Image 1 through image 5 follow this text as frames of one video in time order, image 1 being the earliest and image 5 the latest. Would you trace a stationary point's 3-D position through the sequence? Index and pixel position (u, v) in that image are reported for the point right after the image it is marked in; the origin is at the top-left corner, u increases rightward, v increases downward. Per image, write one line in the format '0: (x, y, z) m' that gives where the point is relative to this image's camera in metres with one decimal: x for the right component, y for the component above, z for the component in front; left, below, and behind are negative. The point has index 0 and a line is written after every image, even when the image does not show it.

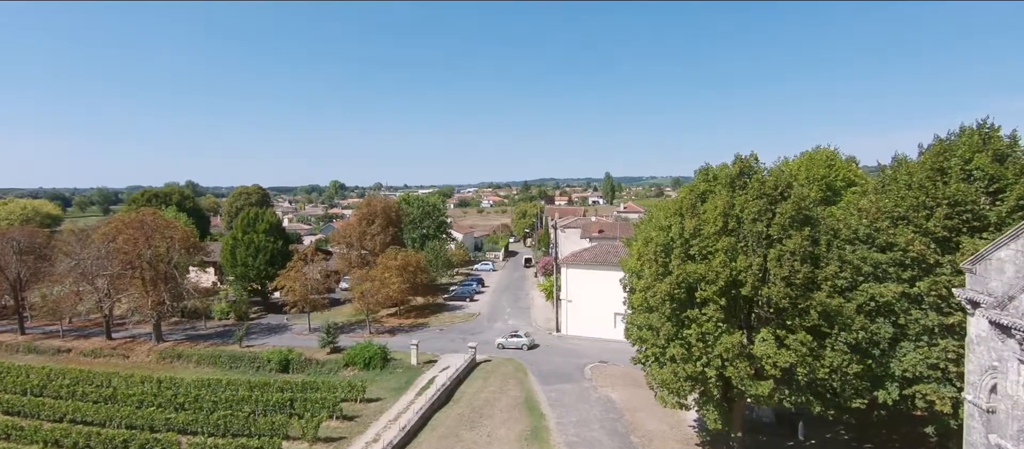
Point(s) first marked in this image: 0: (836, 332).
0: (+7.0, -2.3, +11.1) m
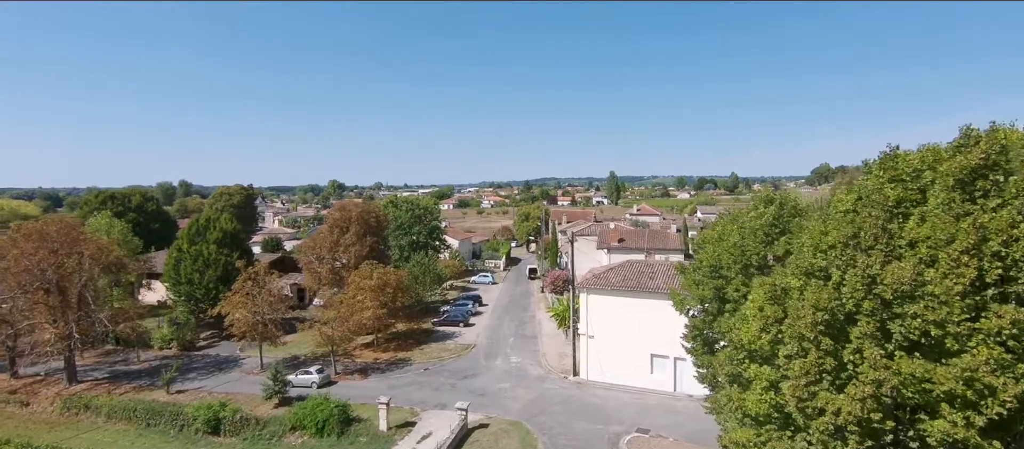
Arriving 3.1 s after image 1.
0: (+7.1, -2.8, +4.8) m
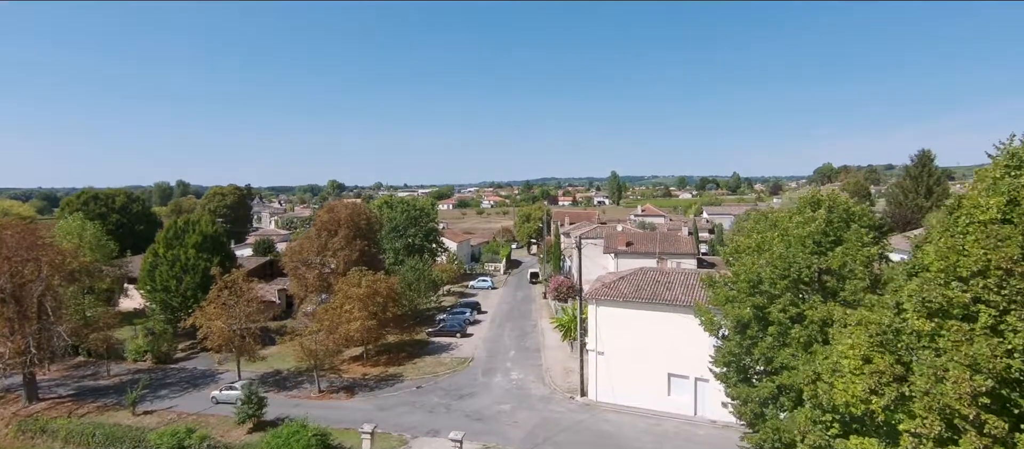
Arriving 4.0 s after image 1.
0: (+7.1, -3.0, +2.7) m
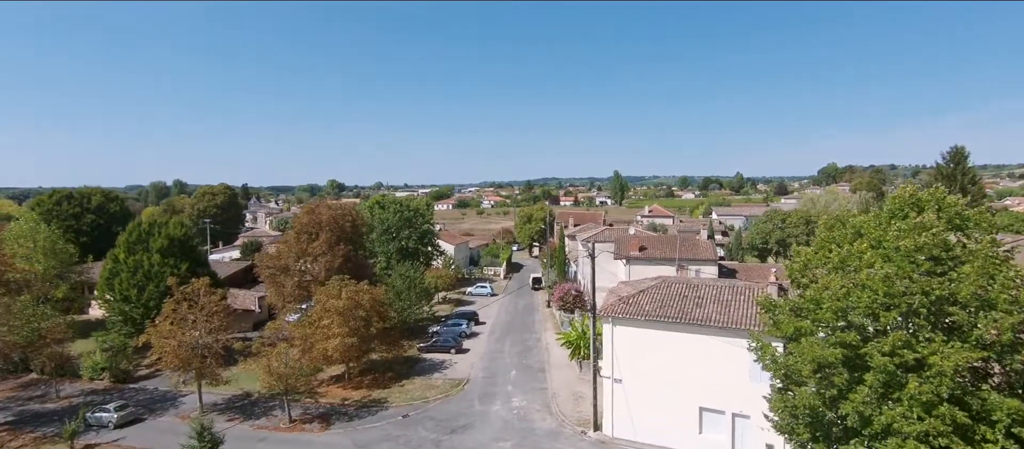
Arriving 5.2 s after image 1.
0: (+7.2, -3.1, -0.2) m
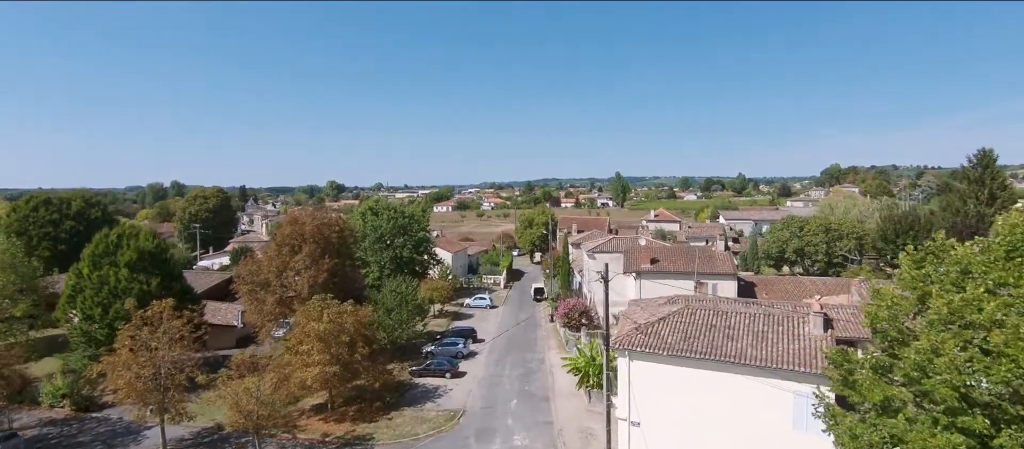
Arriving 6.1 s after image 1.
0: (+7.2, -3.6, -2.3) m
